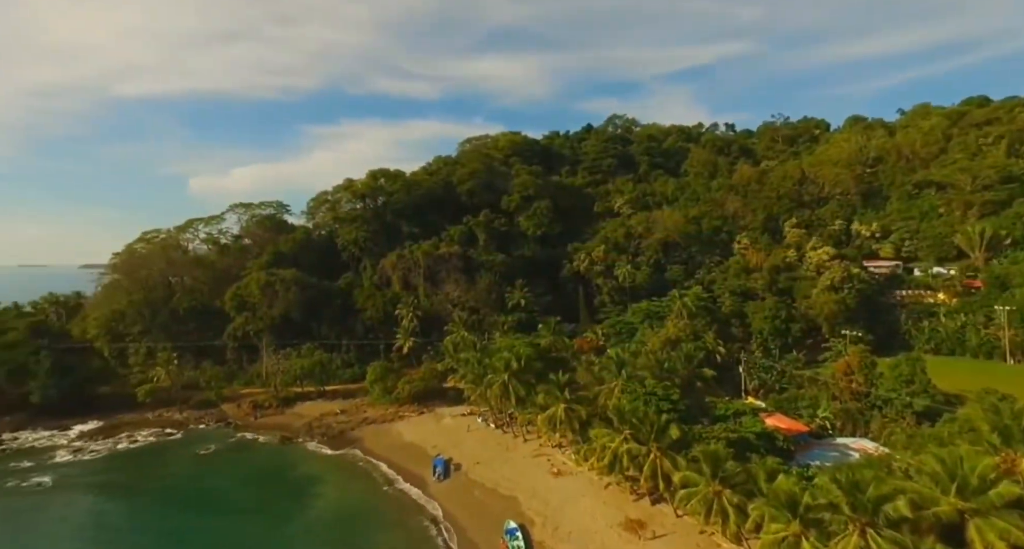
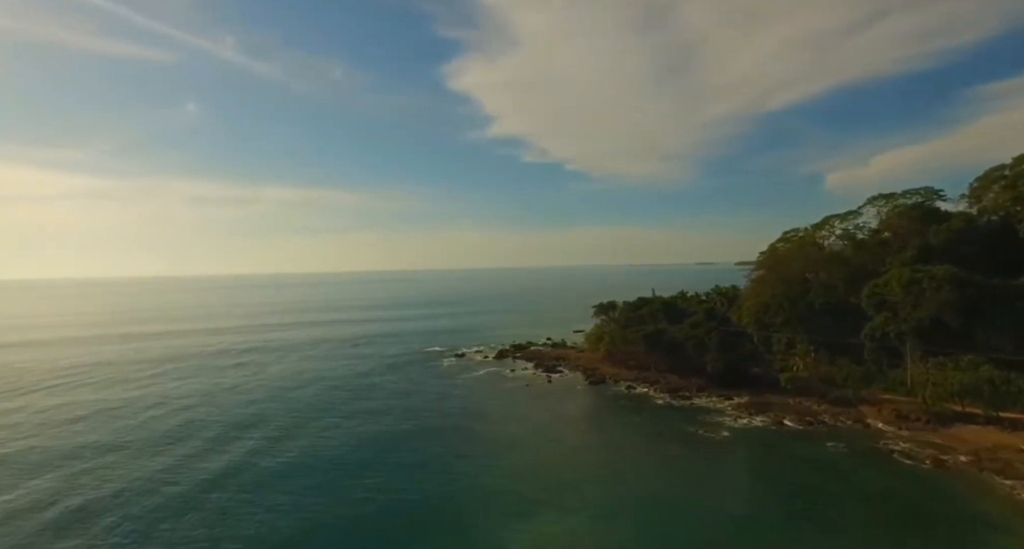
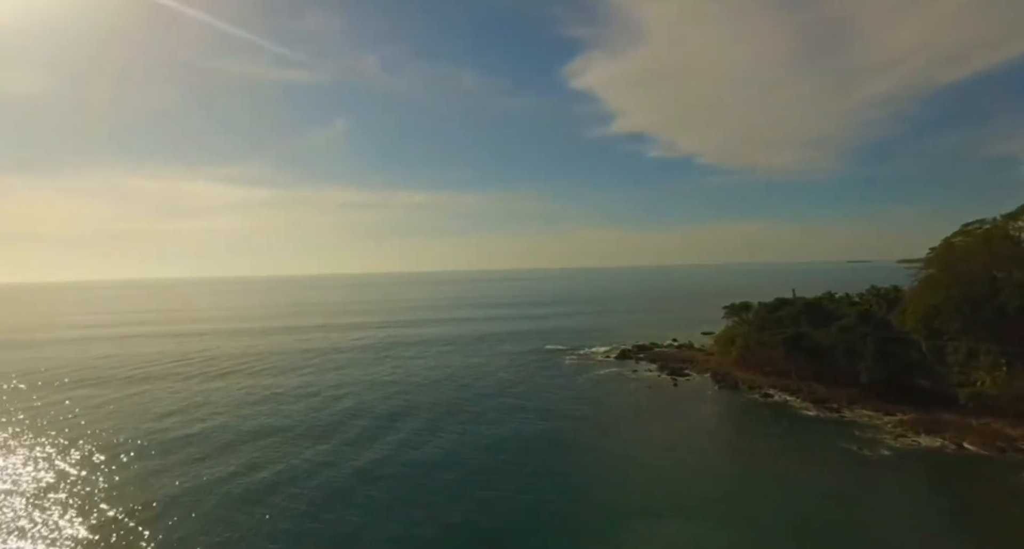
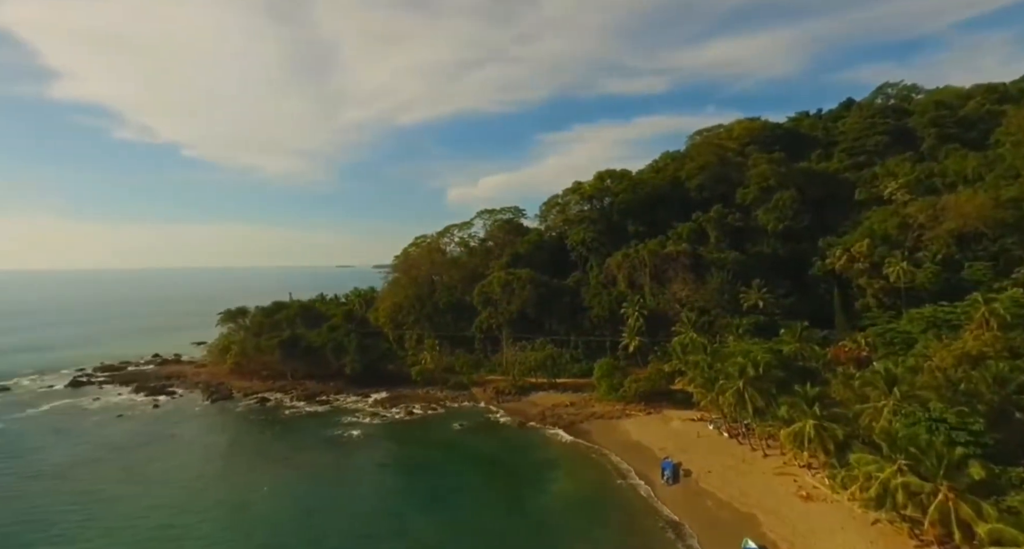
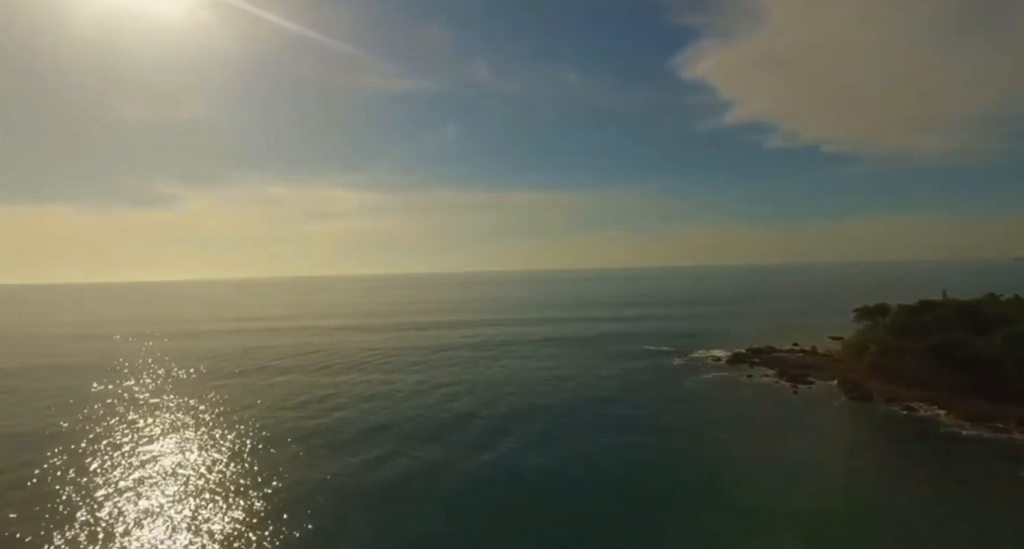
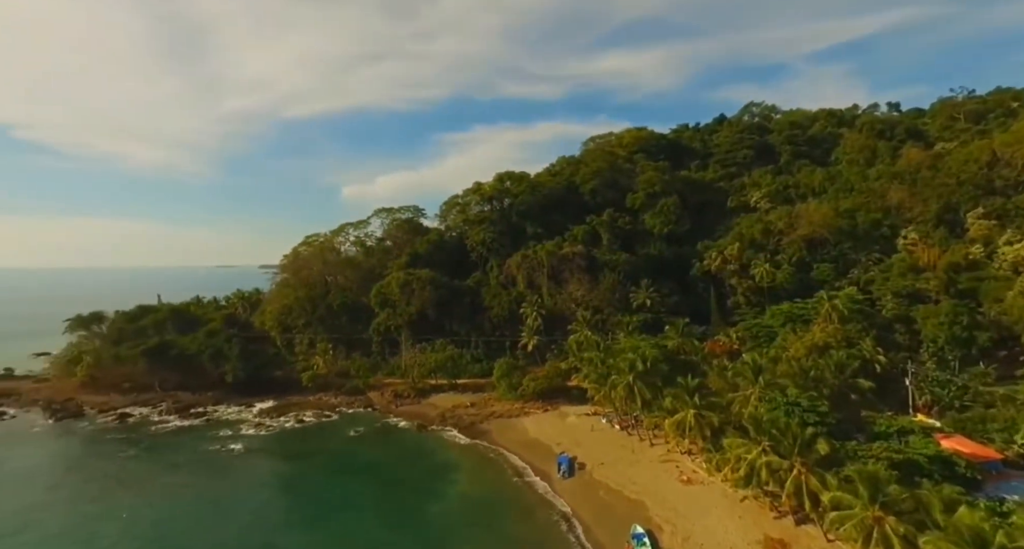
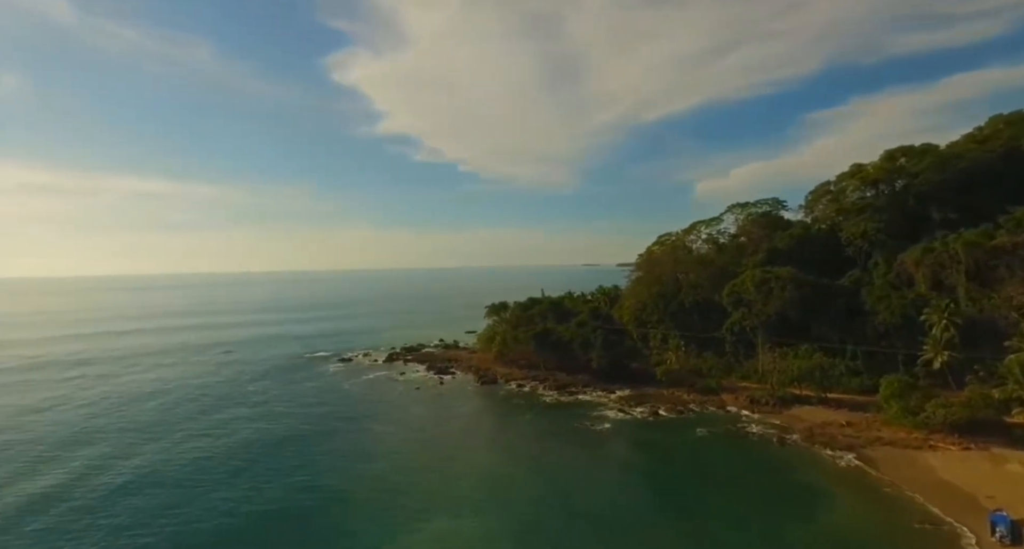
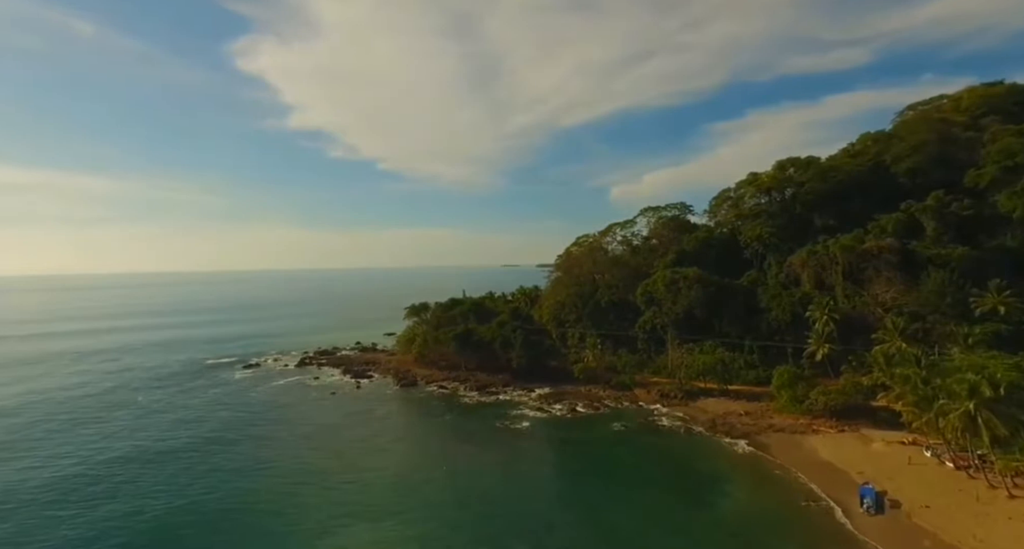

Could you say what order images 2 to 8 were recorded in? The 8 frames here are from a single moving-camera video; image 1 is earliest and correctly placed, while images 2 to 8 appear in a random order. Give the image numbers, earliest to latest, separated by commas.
6, 4, 8, 7, 2, 3, 5
